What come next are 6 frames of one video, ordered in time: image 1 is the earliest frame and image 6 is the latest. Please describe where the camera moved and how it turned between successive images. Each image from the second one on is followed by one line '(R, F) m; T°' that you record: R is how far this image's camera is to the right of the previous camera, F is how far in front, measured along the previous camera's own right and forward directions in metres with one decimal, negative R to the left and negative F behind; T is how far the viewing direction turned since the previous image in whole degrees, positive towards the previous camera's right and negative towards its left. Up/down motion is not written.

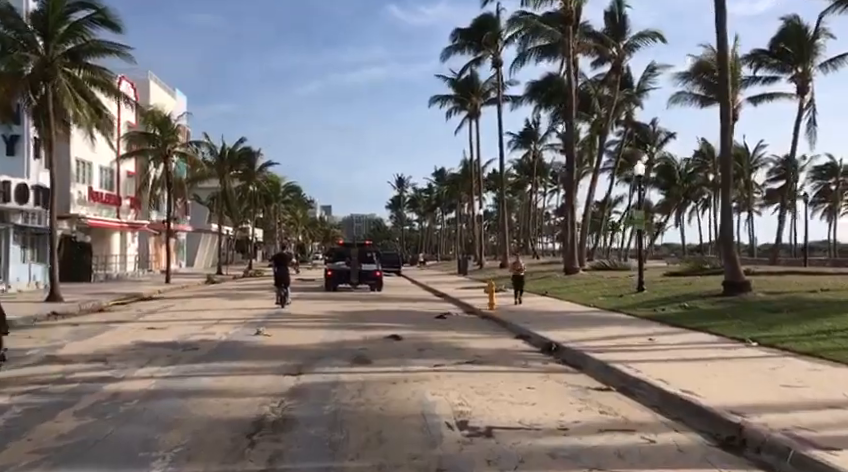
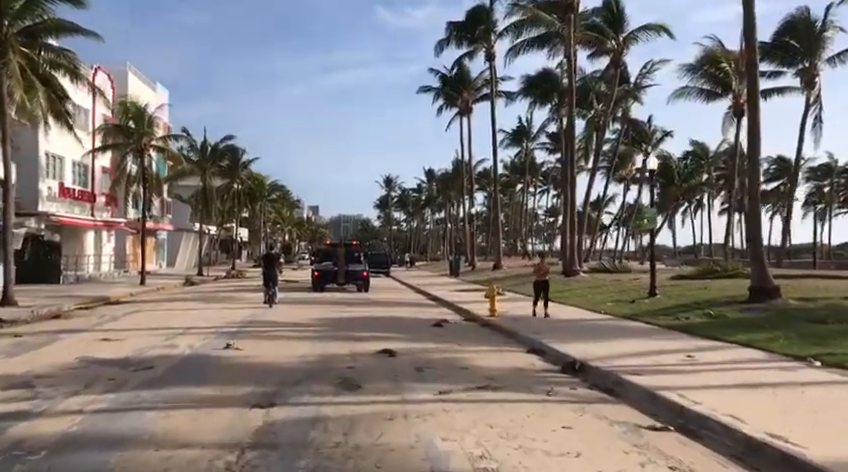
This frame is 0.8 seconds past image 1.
(-0.2, +2.1) m; +1°
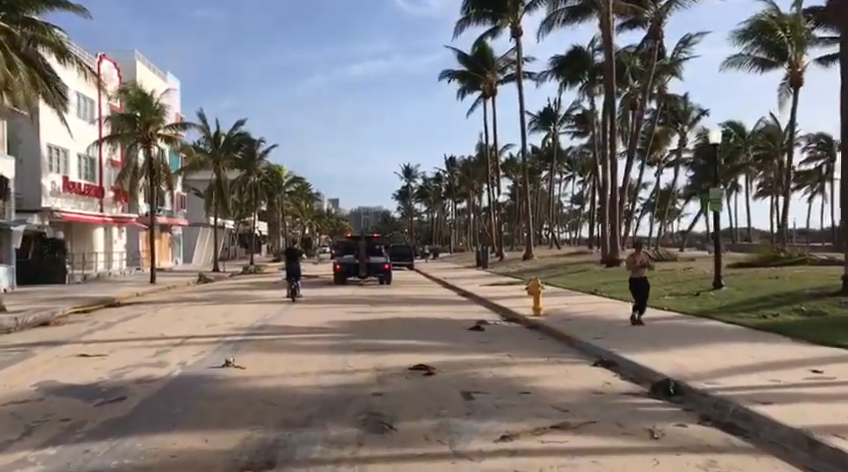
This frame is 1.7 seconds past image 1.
(-0.3, +2.6) m; -2°
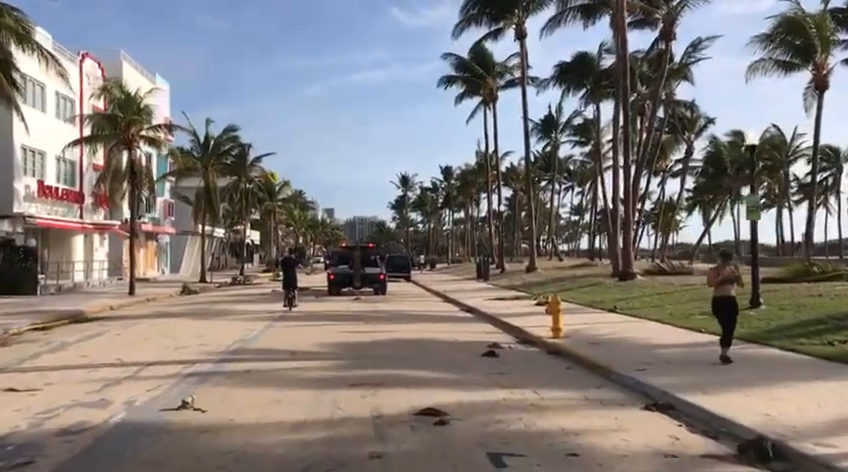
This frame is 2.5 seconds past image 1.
(-0.2, +2.3) m; 0°
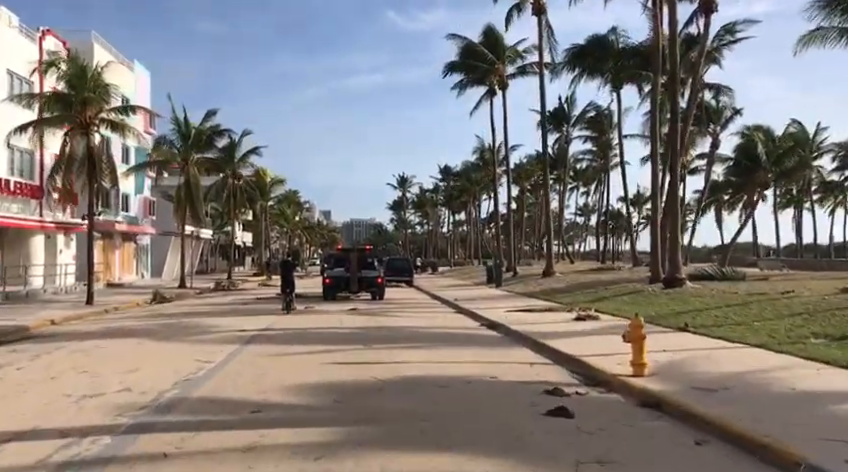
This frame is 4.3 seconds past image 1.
(-0.4, +4.8) m; 0°
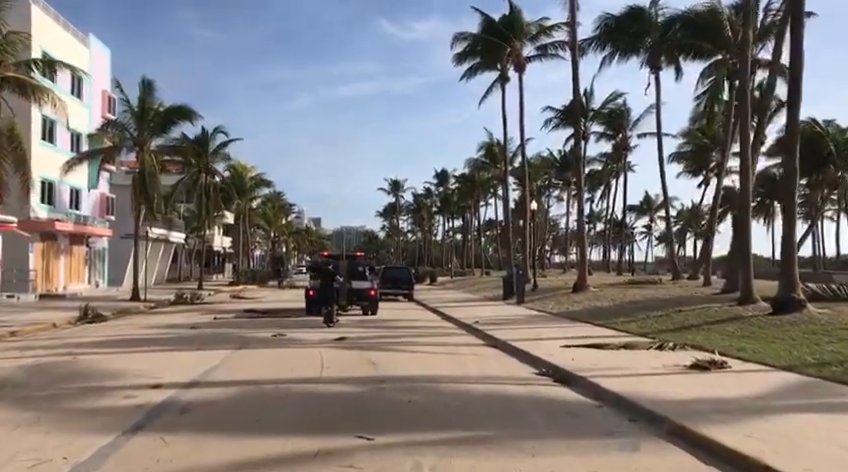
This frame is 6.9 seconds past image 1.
(-0.7, +7.3) m; +1°
